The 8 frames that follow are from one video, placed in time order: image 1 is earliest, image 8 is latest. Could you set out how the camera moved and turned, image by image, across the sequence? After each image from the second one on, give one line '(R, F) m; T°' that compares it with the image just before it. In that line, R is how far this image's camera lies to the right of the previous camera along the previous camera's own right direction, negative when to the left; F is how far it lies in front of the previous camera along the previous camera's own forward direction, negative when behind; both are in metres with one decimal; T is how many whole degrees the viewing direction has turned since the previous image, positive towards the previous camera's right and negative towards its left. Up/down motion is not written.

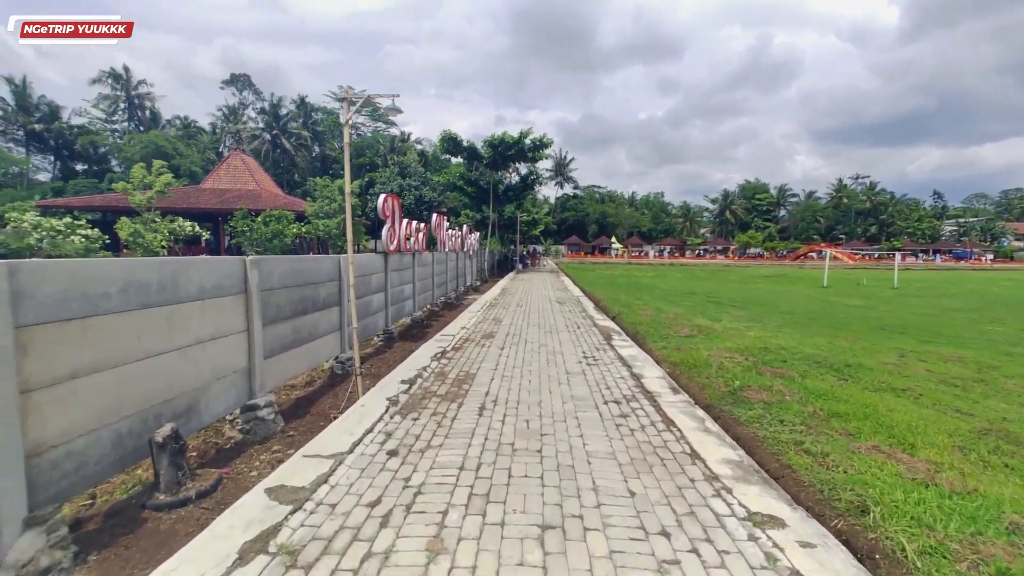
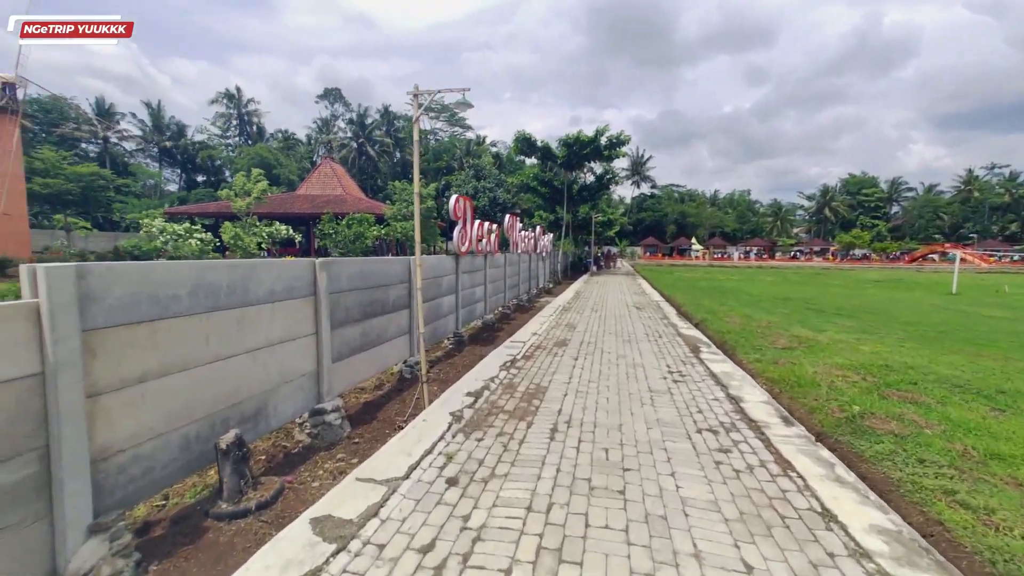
(0.0, +0.4) m; -9°
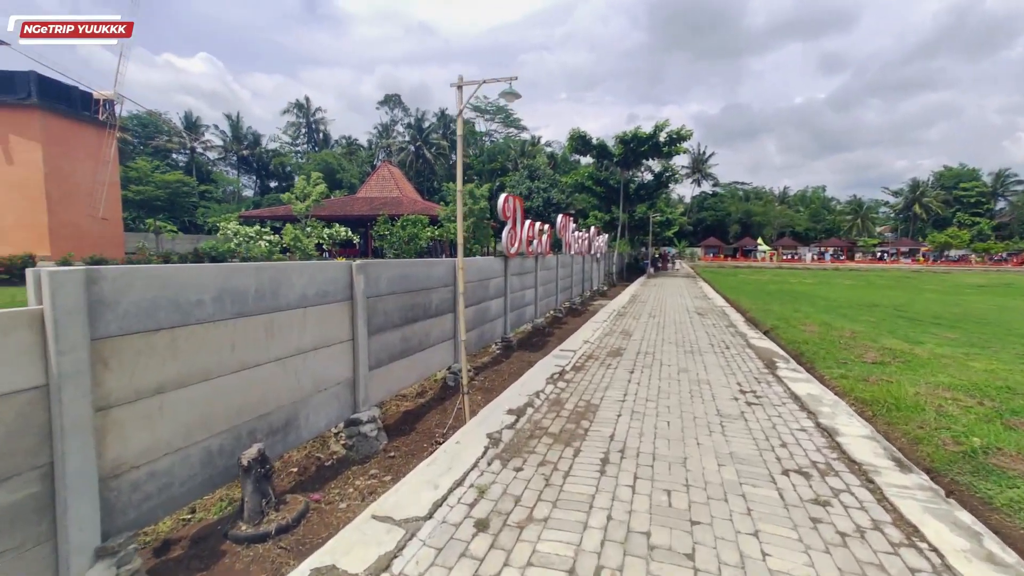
(0.0, +0.4) m; -7°
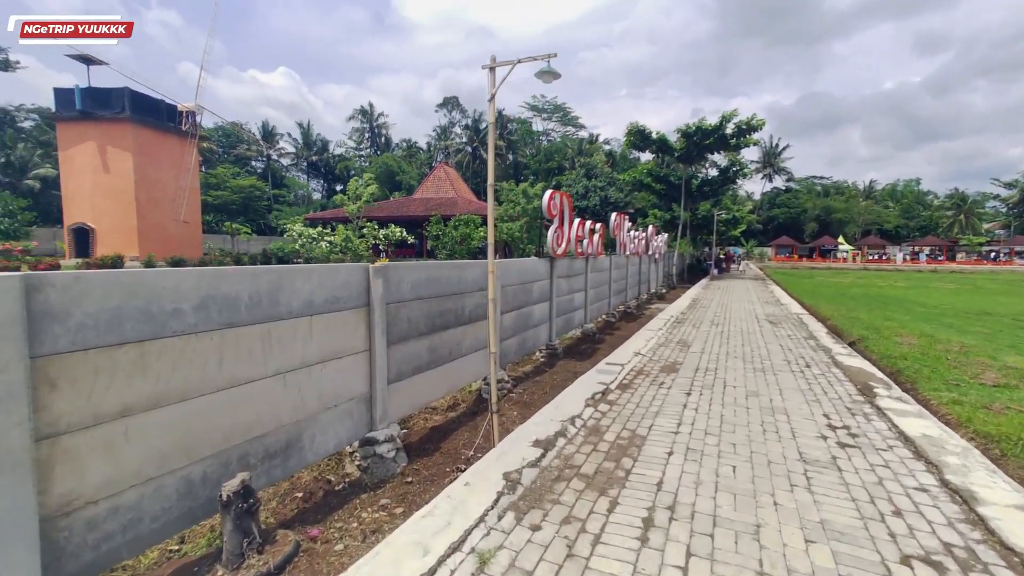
(+0.2, +0.6) m; -7°
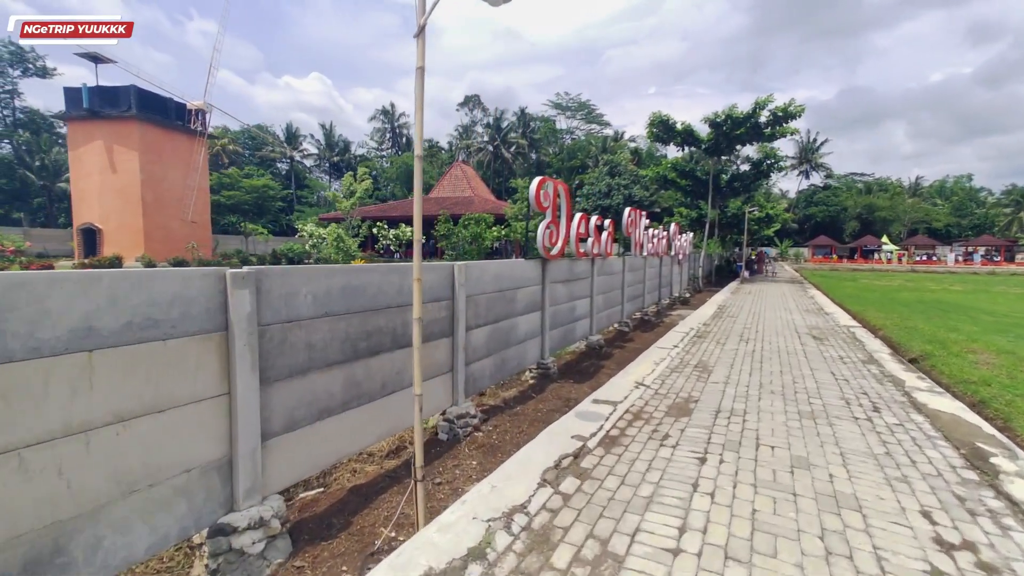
(+0.6, +1.3) m; -3°
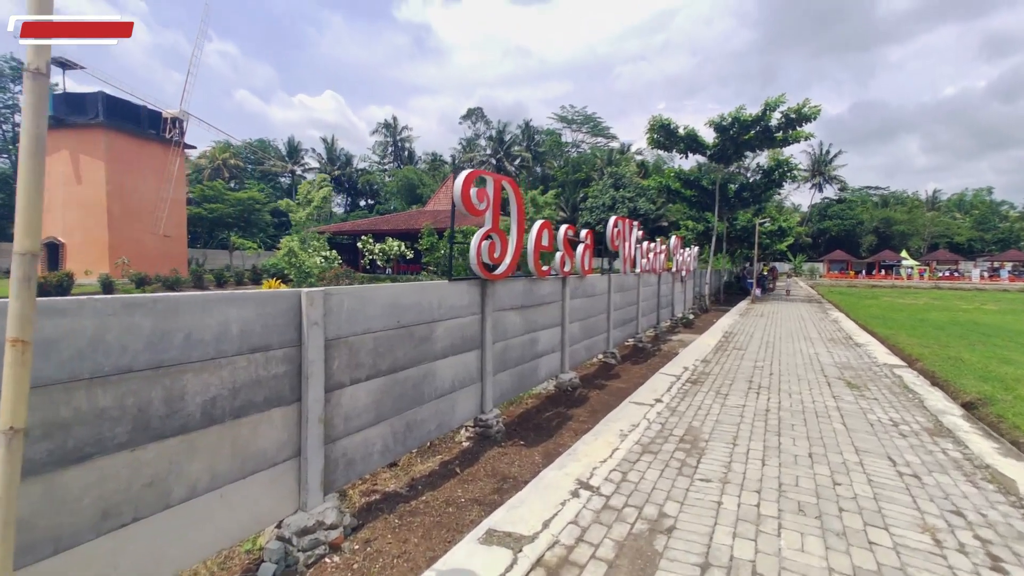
(+0.9, +1.7) m; -1°
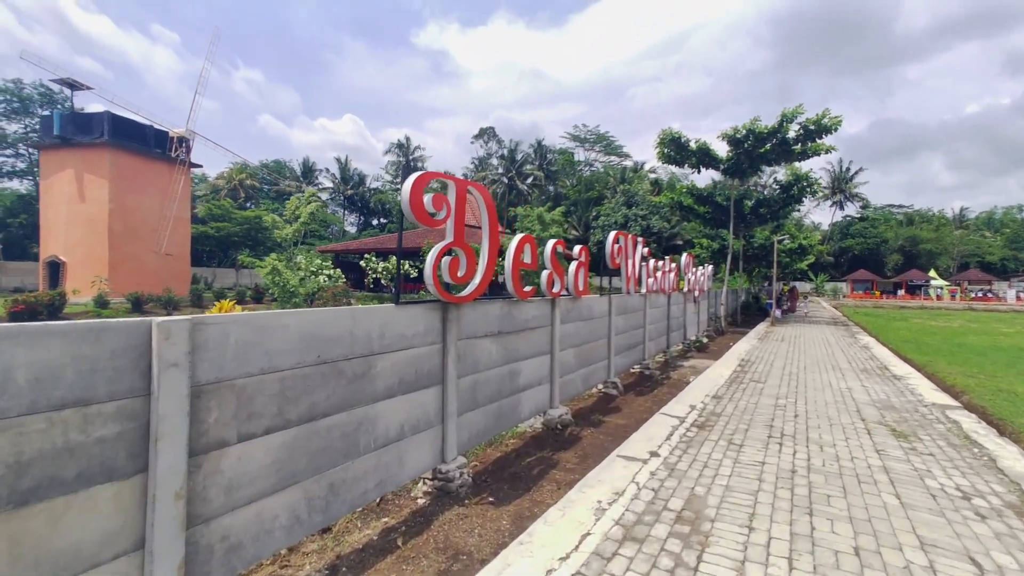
(+0.5, +0.8) m; -2°
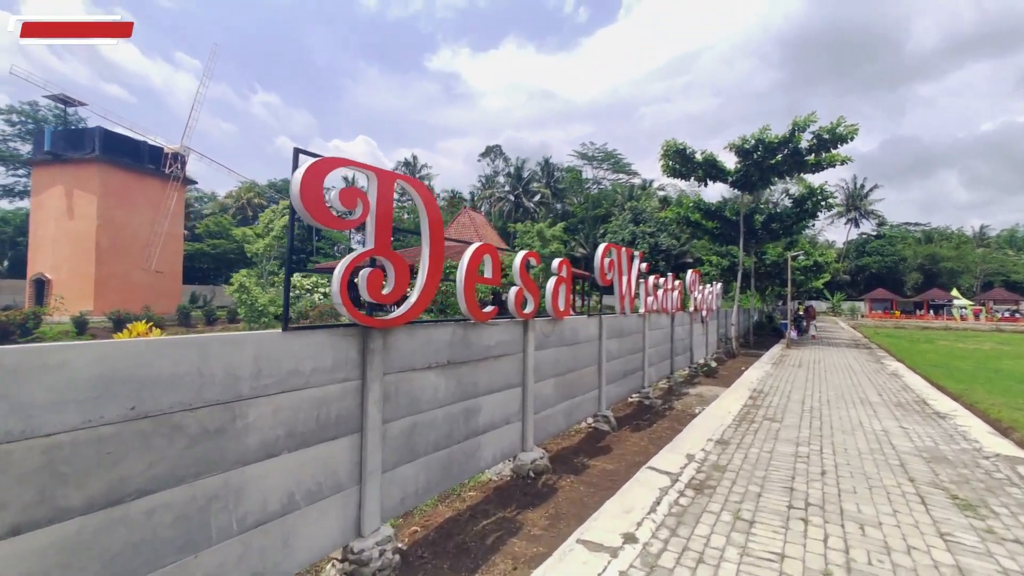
(+0.5, +1.0) m; -1°
